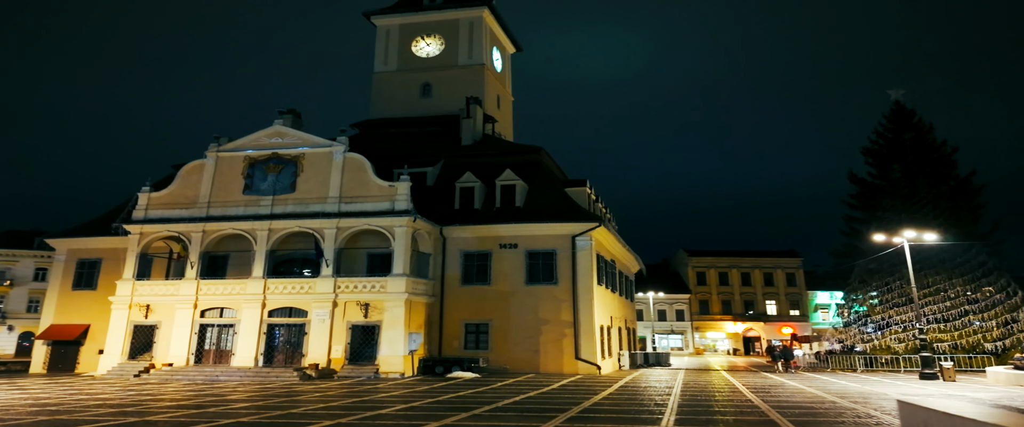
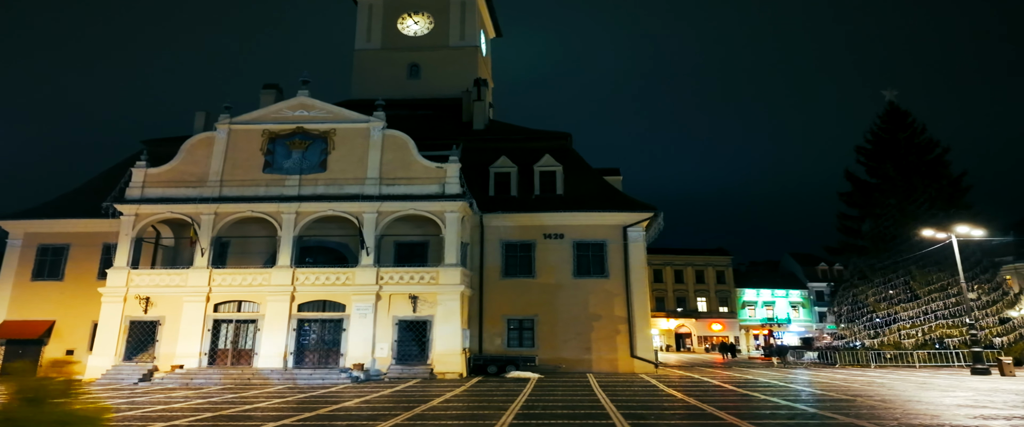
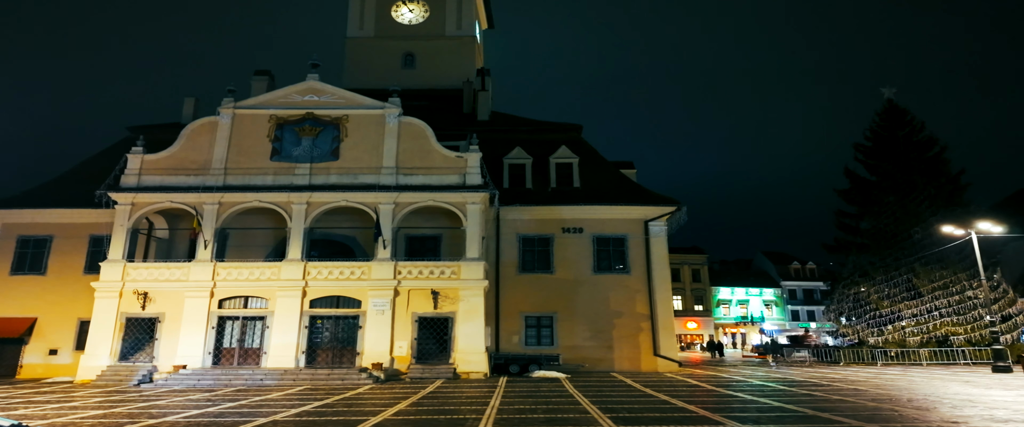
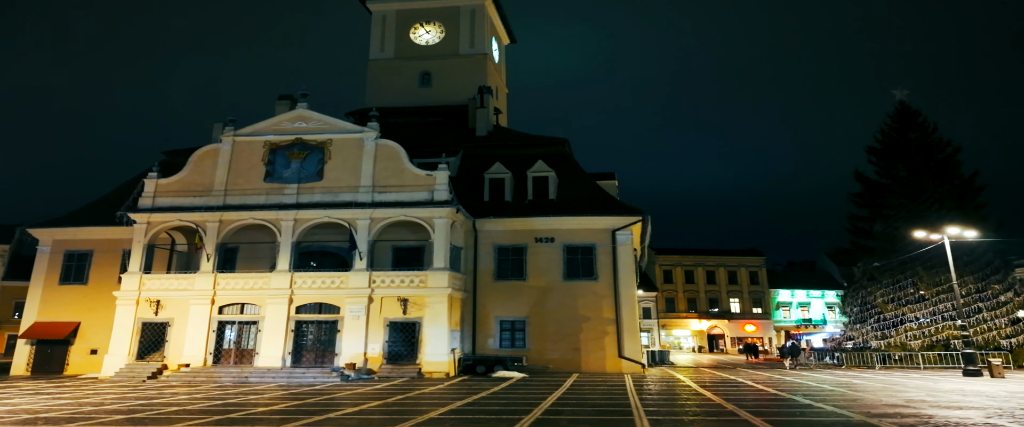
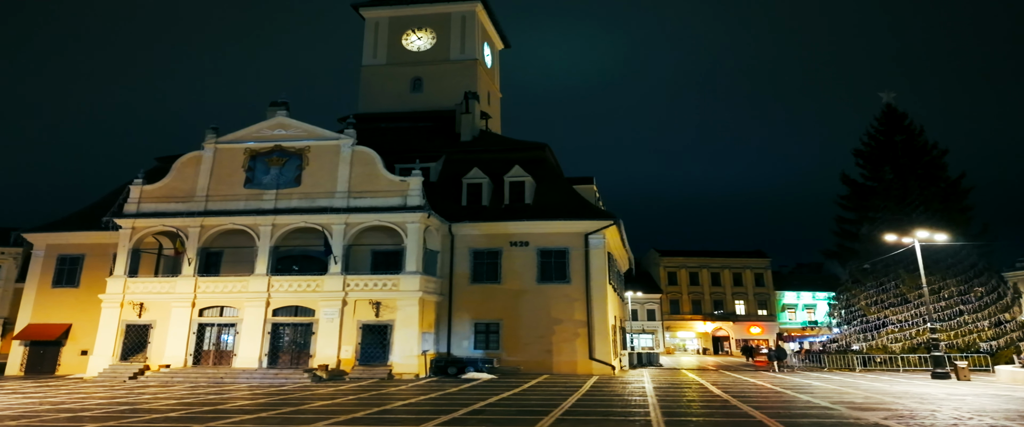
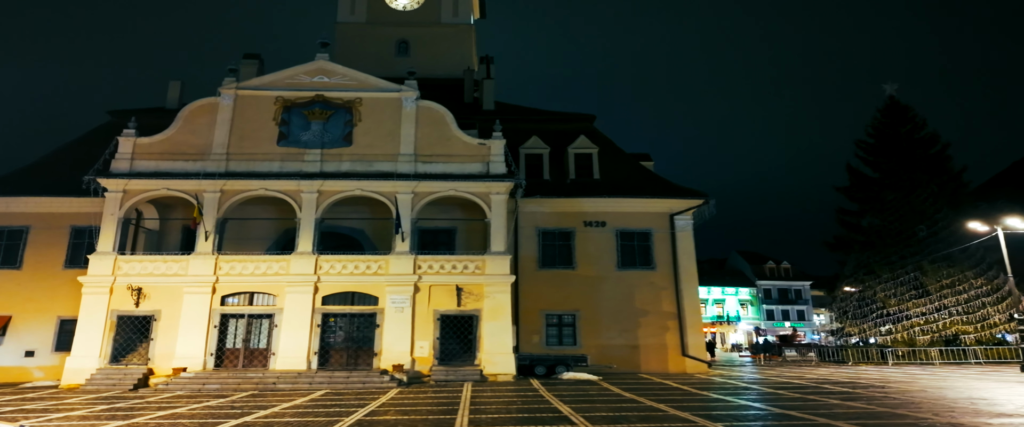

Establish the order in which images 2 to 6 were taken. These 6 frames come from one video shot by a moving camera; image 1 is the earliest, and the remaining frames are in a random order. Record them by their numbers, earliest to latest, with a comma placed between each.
5, 4, 2, 3, 6
